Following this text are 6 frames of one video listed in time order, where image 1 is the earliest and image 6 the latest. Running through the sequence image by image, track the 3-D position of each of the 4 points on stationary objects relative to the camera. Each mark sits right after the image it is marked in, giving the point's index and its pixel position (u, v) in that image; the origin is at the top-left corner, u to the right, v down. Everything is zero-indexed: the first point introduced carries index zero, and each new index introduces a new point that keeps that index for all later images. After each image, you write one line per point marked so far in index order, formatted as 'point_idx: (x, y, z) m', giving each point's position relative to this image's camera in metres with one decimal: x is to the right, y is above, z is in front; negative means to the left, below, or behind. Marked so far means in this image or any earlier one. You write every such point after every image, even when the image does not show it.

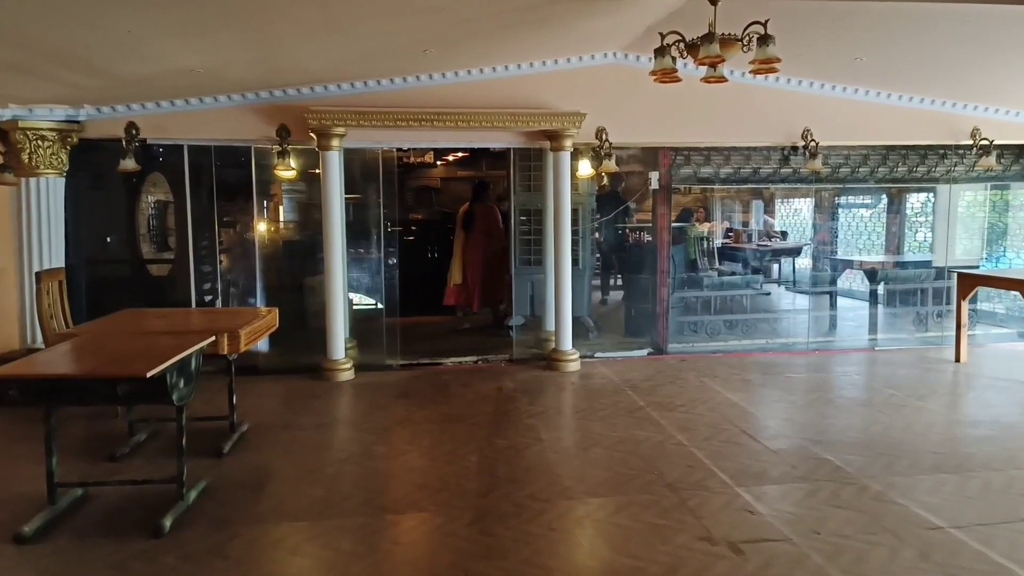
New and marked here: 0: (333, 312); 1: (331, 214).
0: (-1.5, -0.2, +5.9) m
1: (-1.6, +0.7, +5.9) m
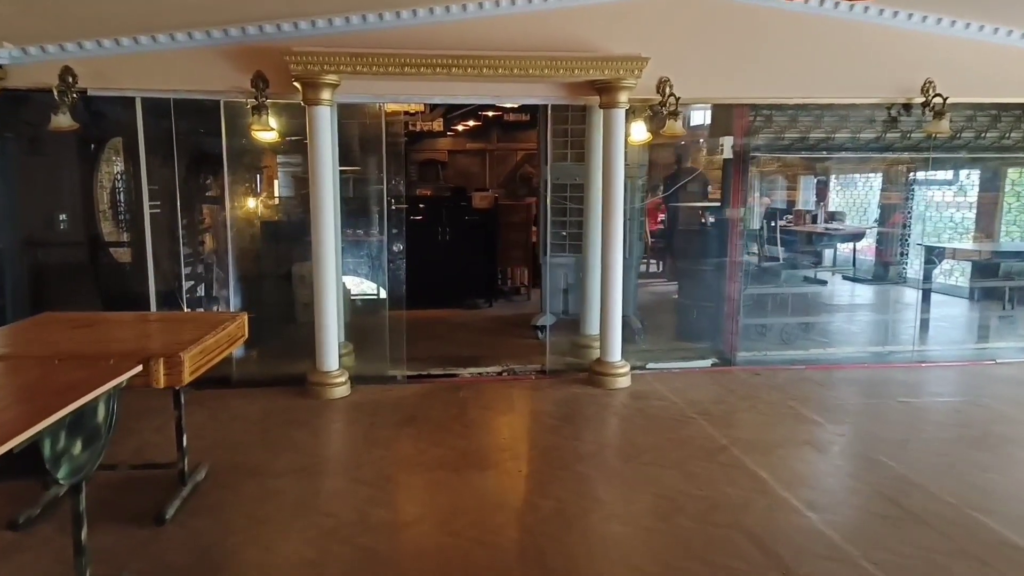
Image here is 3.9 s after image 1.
0: (-1.3, -0.2, +4.7) m
1: (-1.3, +0.7, +4.7) m
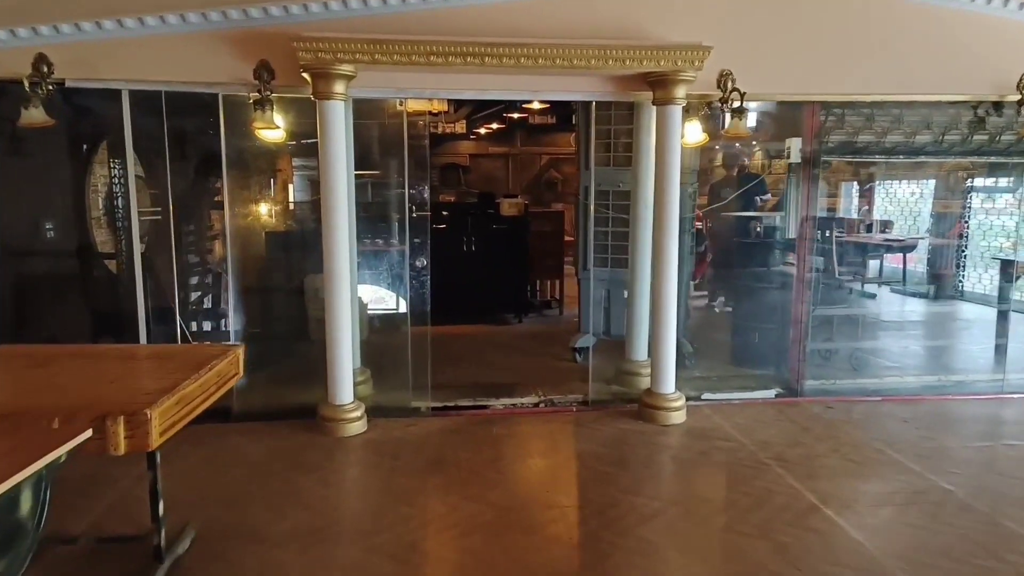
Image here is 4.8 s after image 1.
0: (-1.1, -0.3, +4.1) m
1: (-1.1, +0.6, +4.1) m
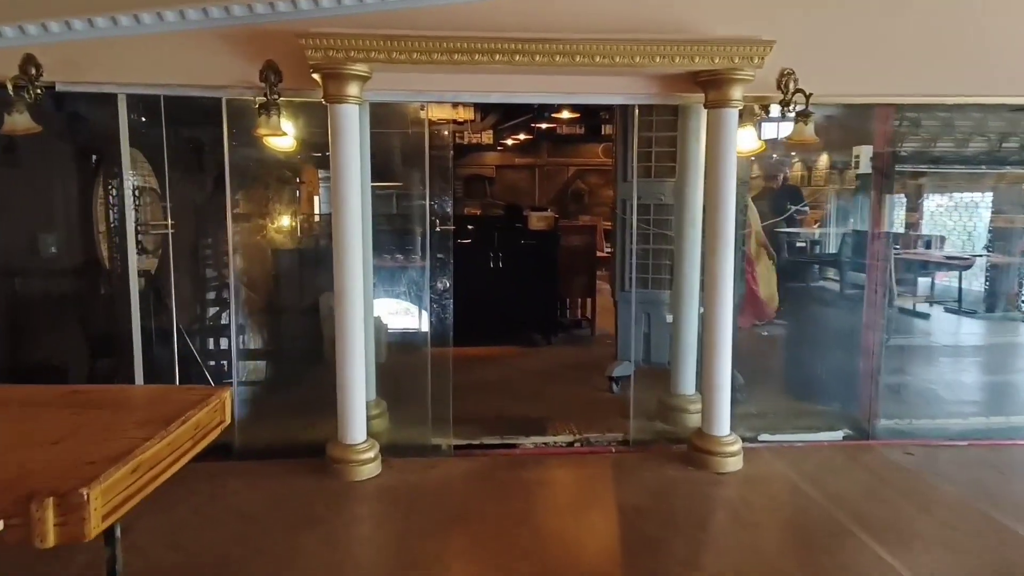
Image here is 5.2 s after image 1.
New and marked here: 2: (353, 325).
0: (-0.9, -0.4, +3.7) m
1: (-0.9, +0.5, +3.6) m
2: (-0.8, -0.2, +3.7) m
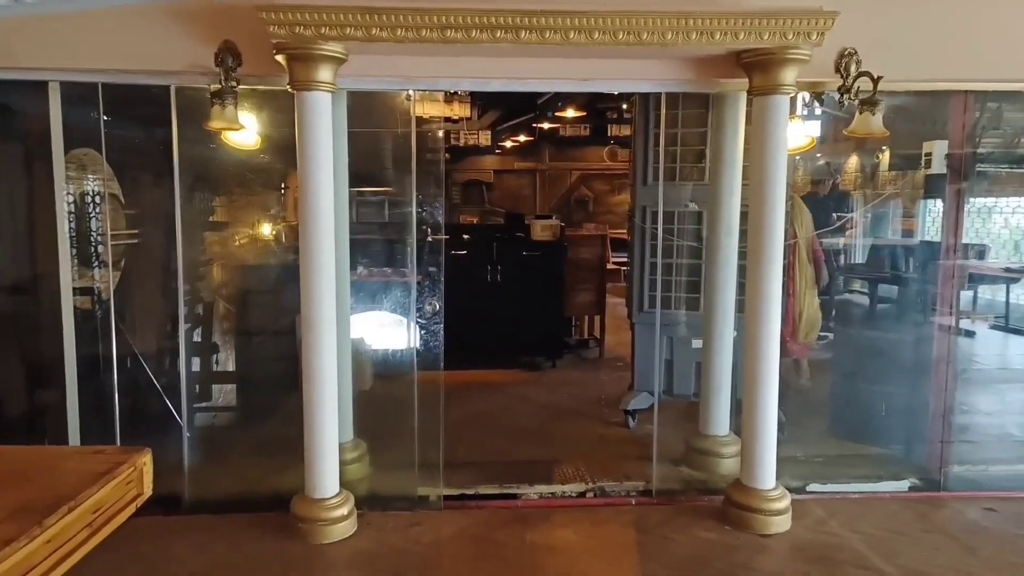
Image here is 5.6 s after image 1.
0: (-0.9, -0.5, +3.1) m
1: (-0.9, +0.4, +3.0) m
2: (-0.8, -0.3, +3.1) m
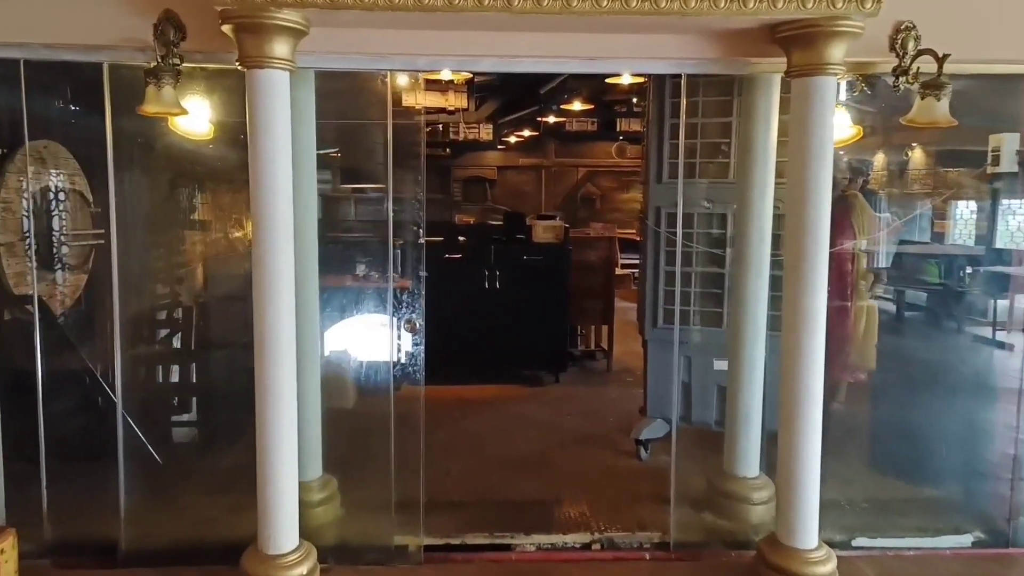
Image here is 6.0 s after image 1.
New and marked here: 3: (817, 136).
0: (-0.9, -0.6, +2.6) m
1: (-0.9, +0.3, +2.5) m
2: (-0.9, -0.4, +2.6) m
3: (+1.1, +0.5, +2.5) m
